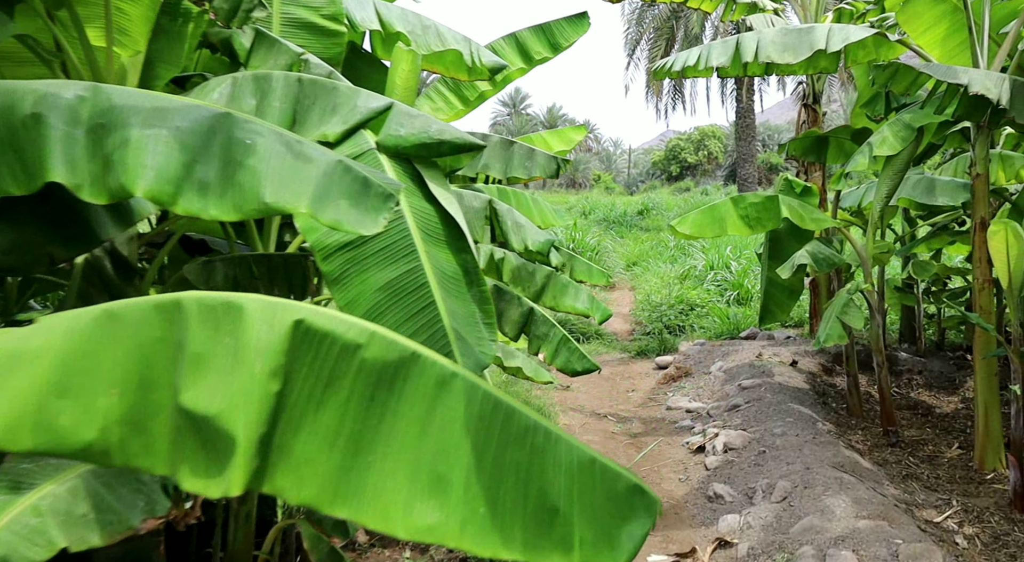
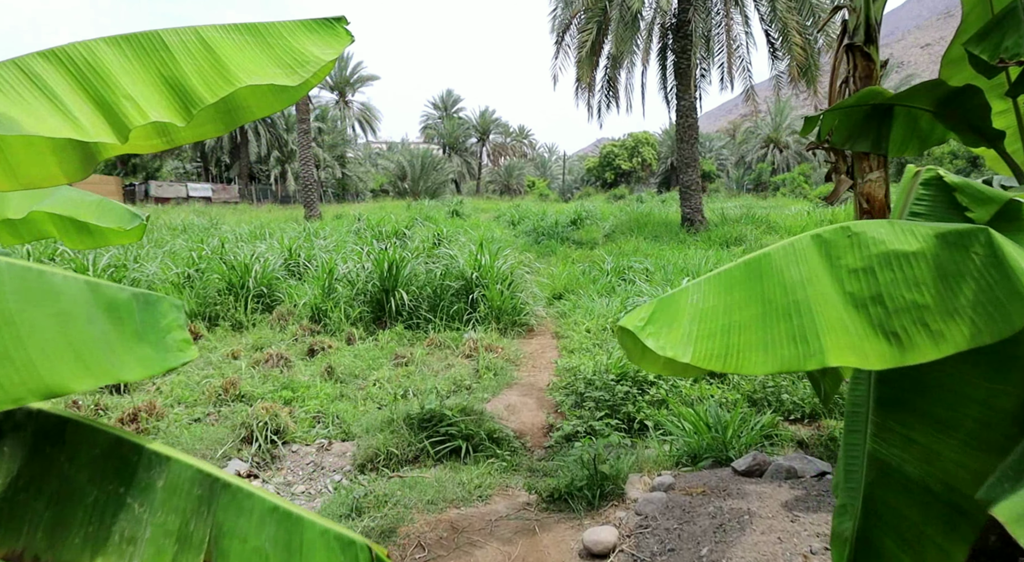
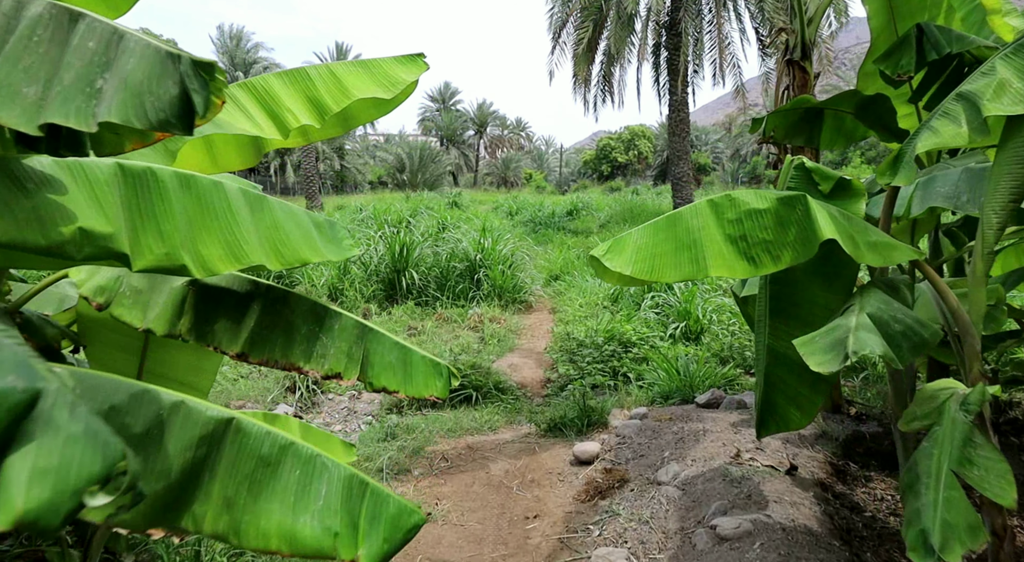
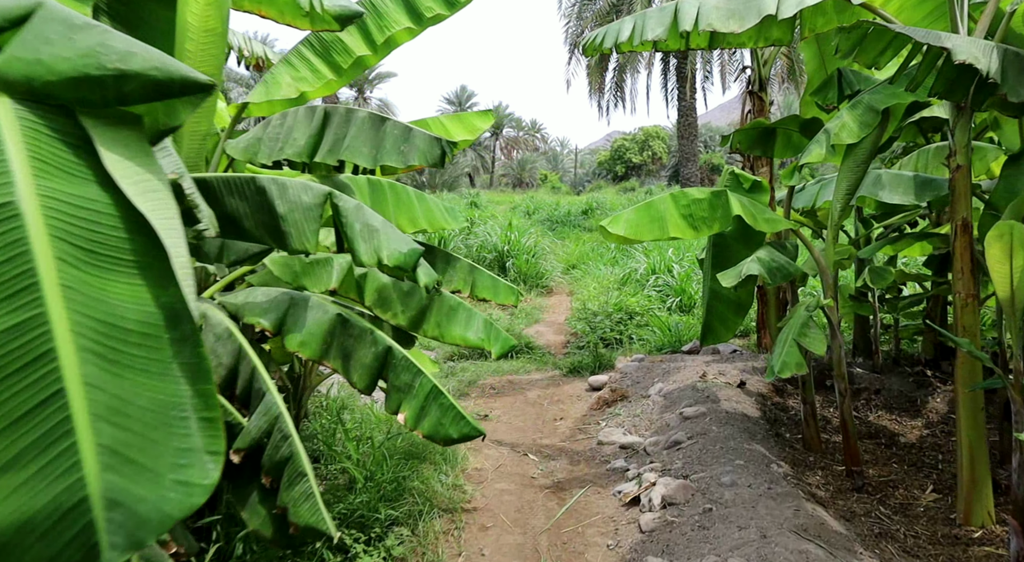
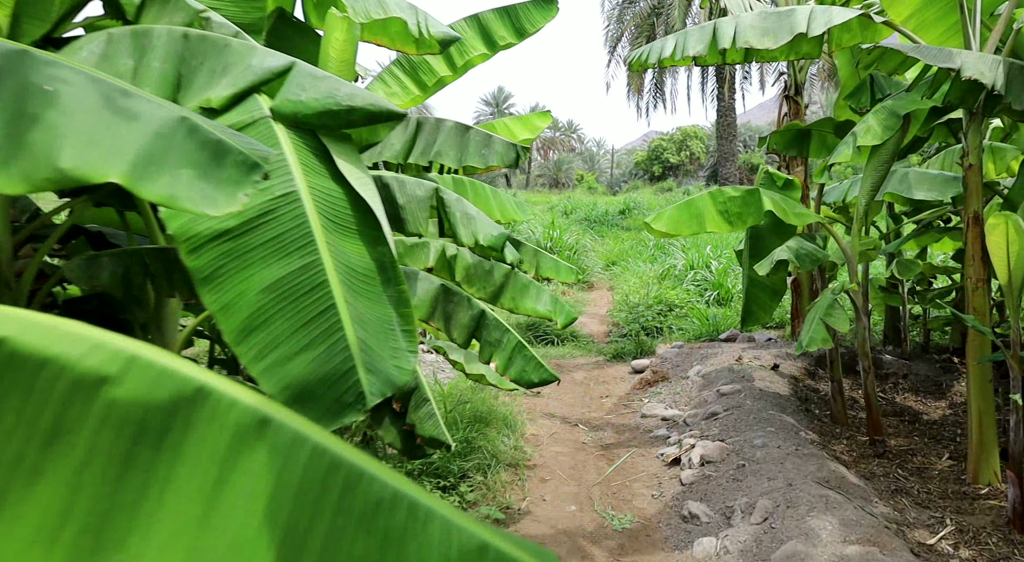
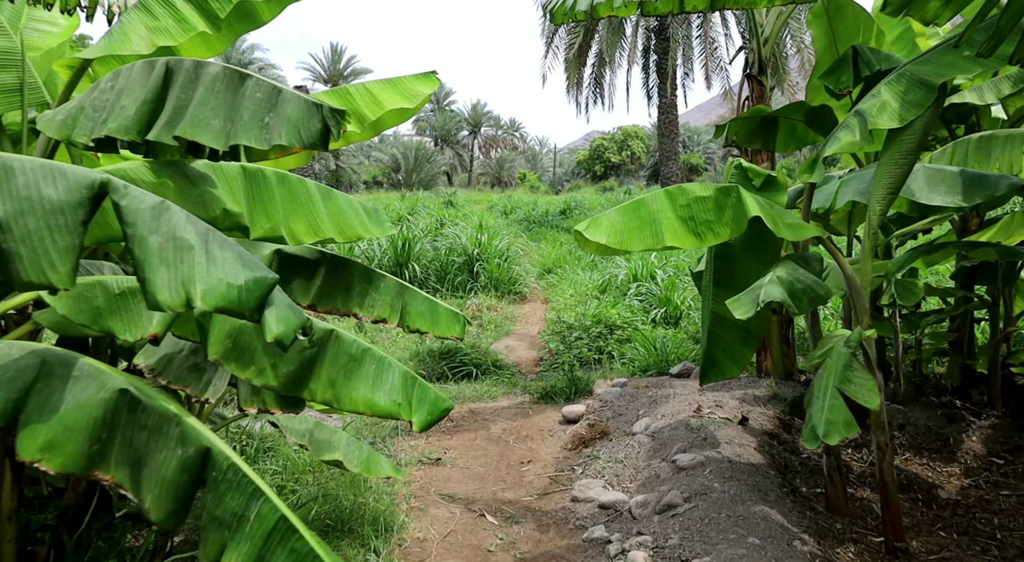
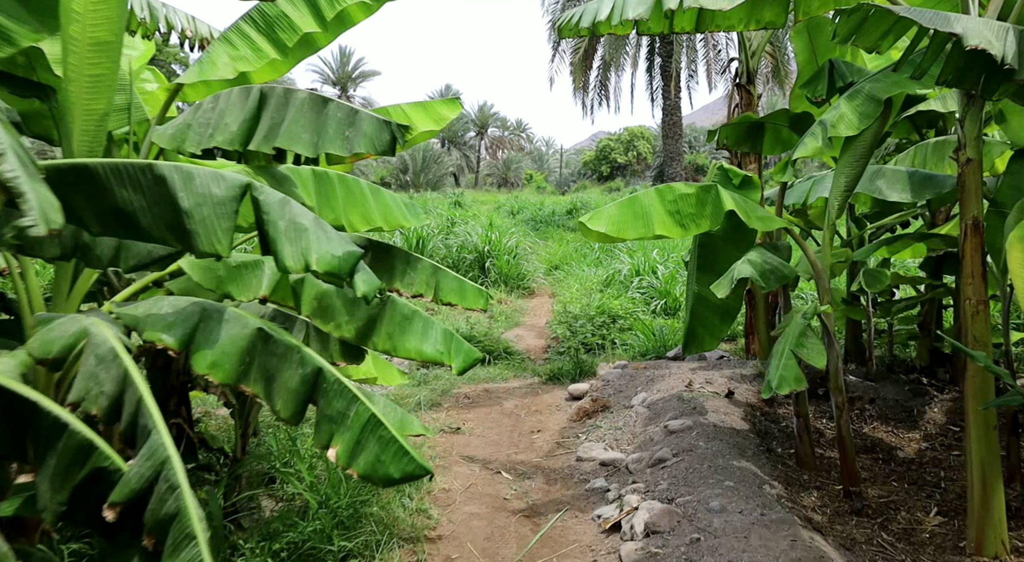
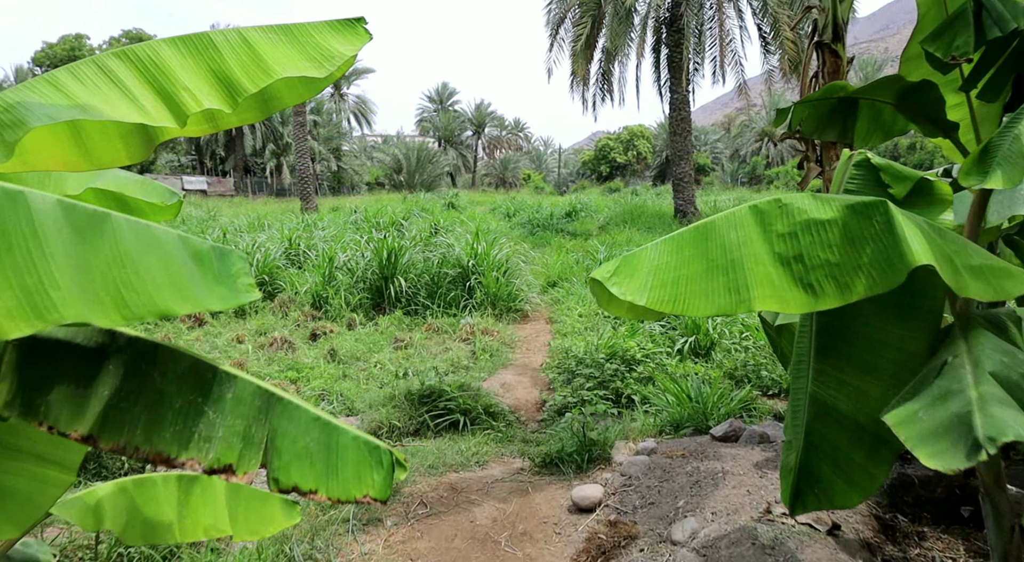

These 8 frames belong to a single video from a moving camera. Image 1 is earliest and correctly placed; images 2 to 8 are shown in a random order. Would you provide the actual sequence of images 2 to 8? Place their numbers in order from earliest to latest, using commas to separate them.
5, 4, 7, 6, 3, 8, 2
